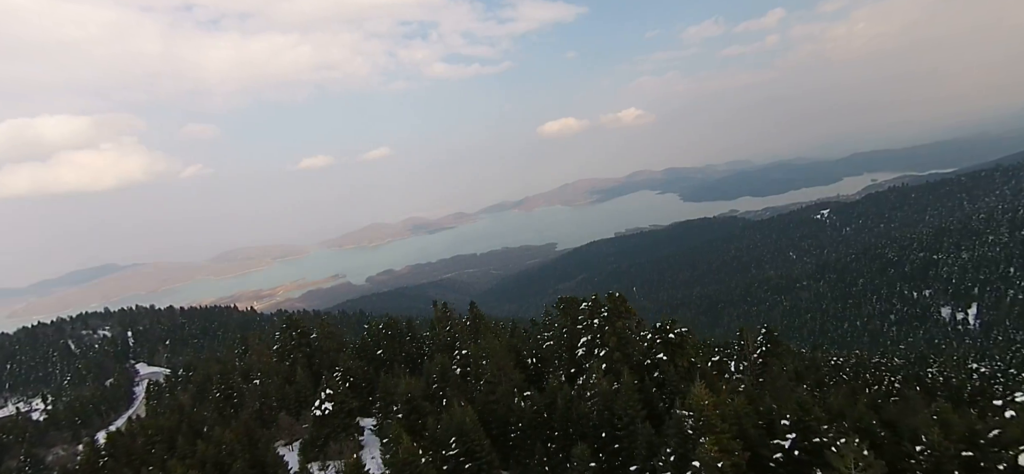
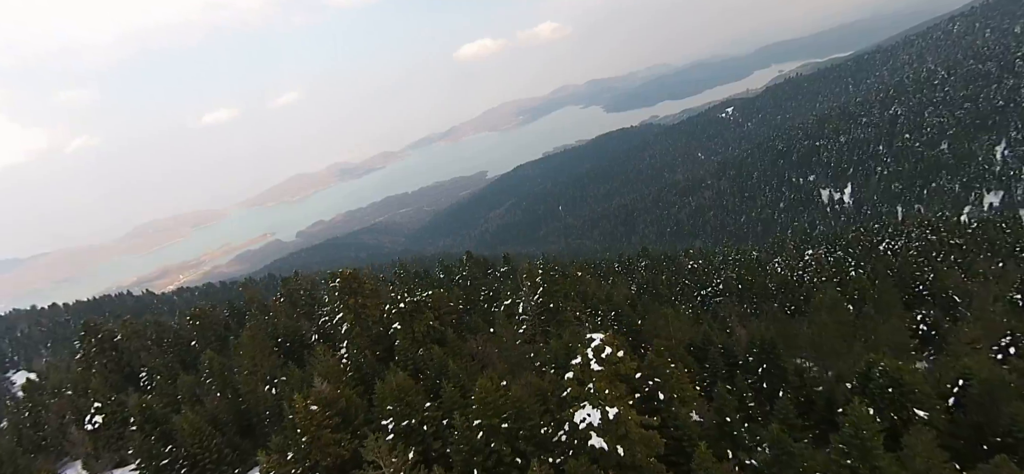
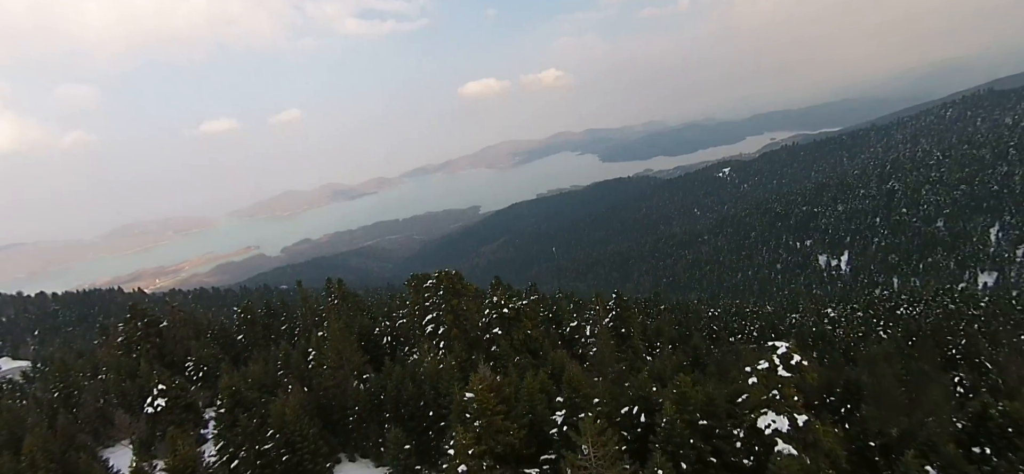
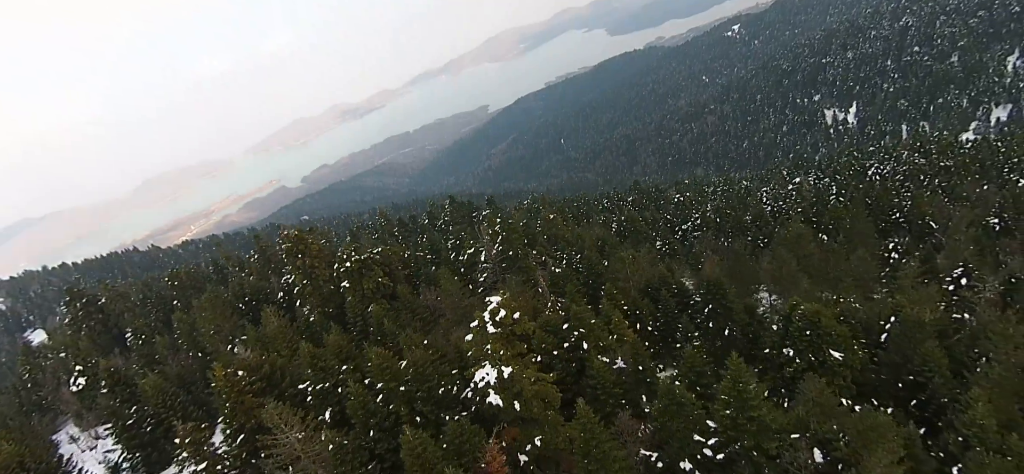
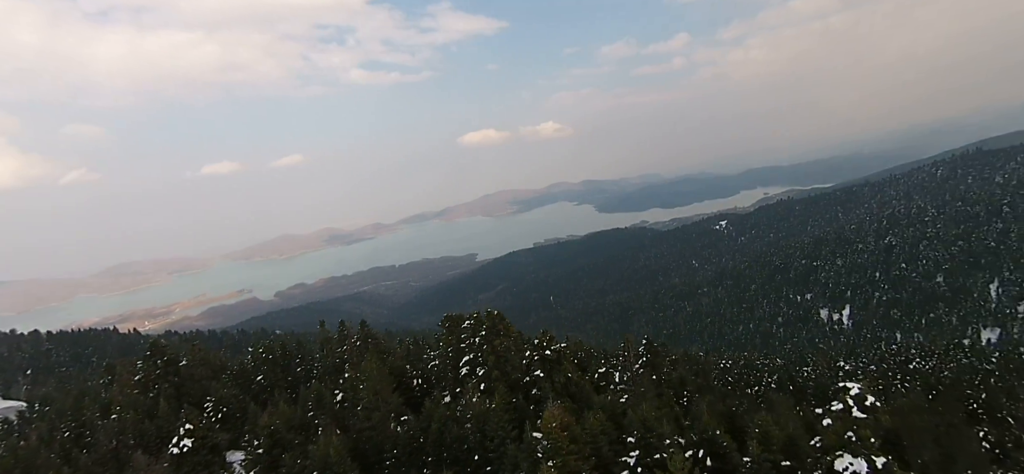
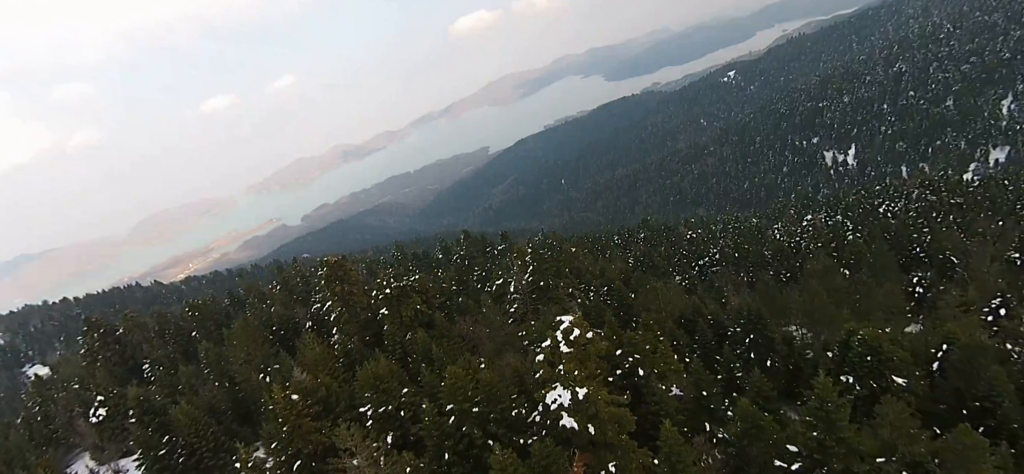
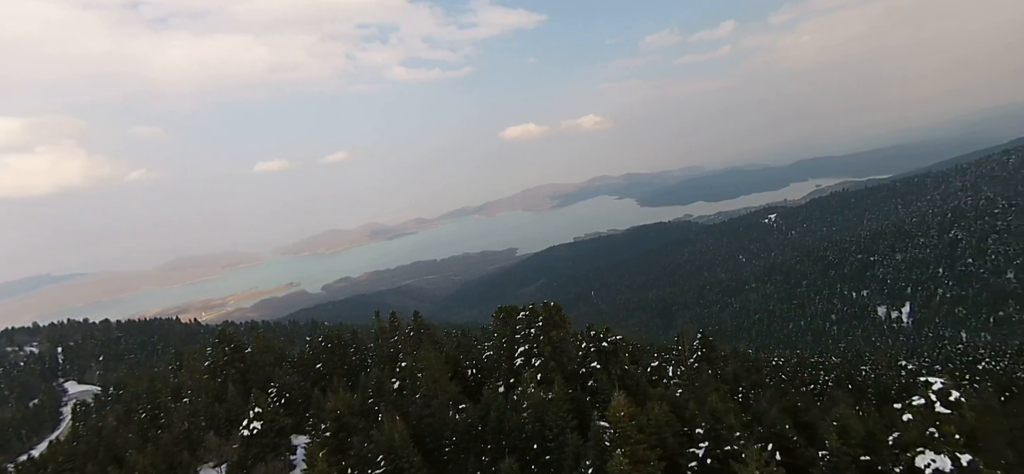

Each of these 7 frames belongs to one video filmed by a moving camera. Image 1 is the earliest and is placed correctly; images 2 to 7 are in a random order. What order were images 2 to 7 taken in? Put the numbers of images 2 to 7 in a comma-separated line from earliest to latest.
7, 5, 3, 2, 6, 4
